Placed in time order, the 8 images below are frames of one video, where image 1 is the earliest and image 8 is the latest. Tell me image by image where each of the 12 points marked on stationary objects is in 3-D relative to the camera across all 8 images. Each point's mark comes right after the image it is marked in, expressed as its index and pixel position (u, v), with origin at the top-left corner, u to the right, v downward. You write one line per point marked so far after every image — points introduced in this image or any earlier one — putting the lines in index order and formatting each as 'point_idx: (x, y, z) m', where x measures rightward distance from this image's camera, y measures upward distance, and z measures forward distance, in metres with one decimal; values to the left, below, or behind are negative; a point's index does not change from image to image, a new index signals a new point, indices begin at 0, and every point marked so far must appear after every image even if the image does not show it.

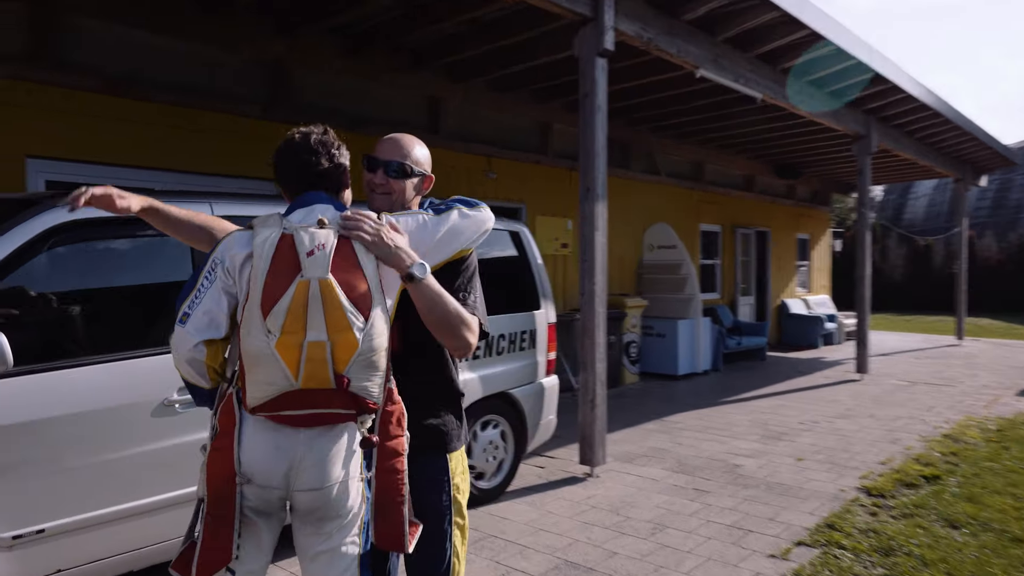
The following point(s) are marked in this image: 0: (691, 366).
0: (+2.0, -0.9, +9.3) m
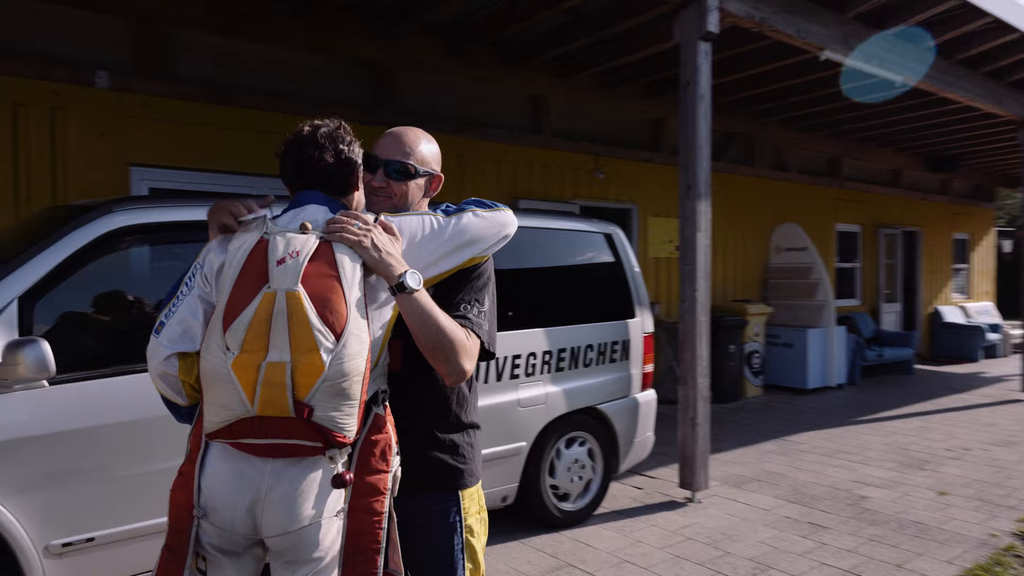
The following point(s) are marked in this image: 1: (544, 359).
0: (+3.2, -1.0, +8.4) m
1: (+0.2, -0.4, +4.7) m
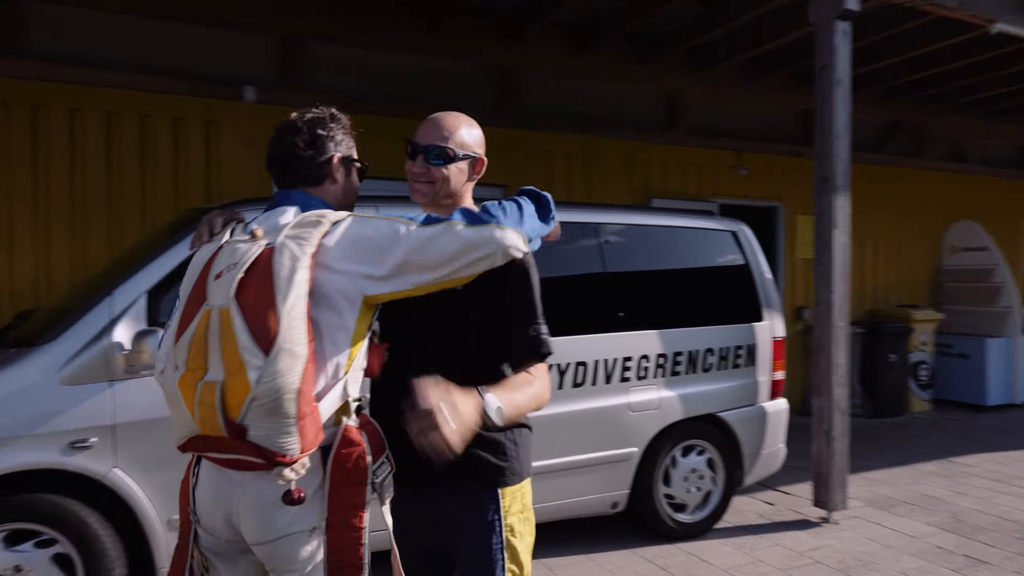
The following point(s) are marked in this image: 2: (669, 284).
0: (+4.6, -1.0, +7.5) m
1: (+0.8, -0.4, +4.5) m
2: (+0.9, 0.0, +4.6) m
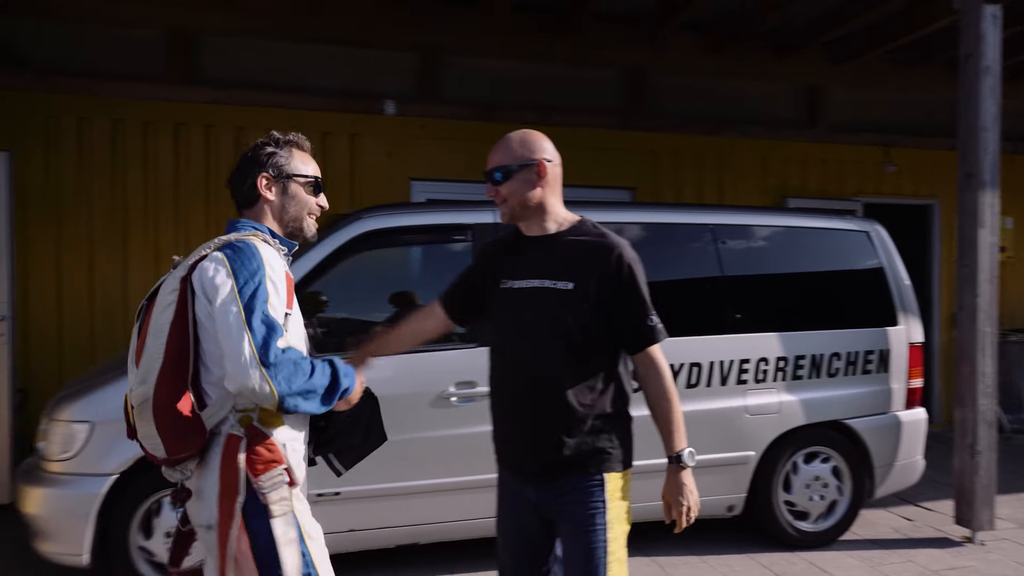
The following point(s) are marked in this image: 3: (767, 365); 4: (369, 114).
0: (+5.8, -1.0, +6.6) m
1: (+1.4, -0.4, +4.4) m
2: (+1.6, 0.0, +4.5) m
3: (+1.4, -0.4, +4.4) m
4: (-1.0, +1.2, +5.7) m
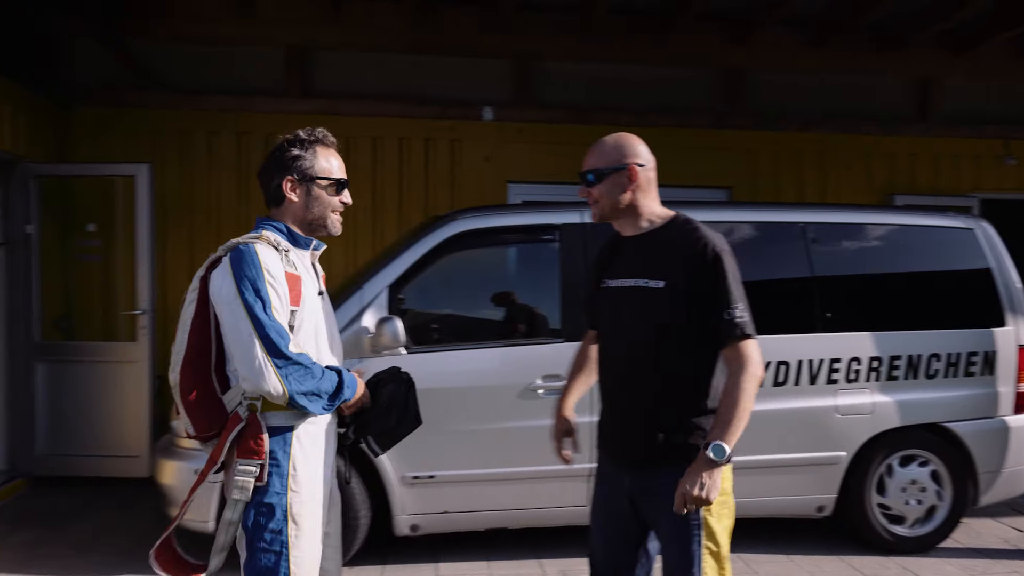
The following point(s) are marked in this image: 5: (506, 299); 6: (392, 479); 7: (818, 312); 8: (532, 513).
0: (+6.5, -1.1, +5.8) m
1: (+1.9, -0.4, +4.3) m
2: (+2.1, 0.0, +4.4) m
3: (+1.9, -0.4, +4.3) m
4: (-0.3, +1.2, +6.0) m
5: (0.0, -0.1, +4.2) m
6: (-0.6, -0.9, +4.0) m
7: (+1.6, -0.1, +4.3) m
8: (+0.1, -1.1, +4.1) m
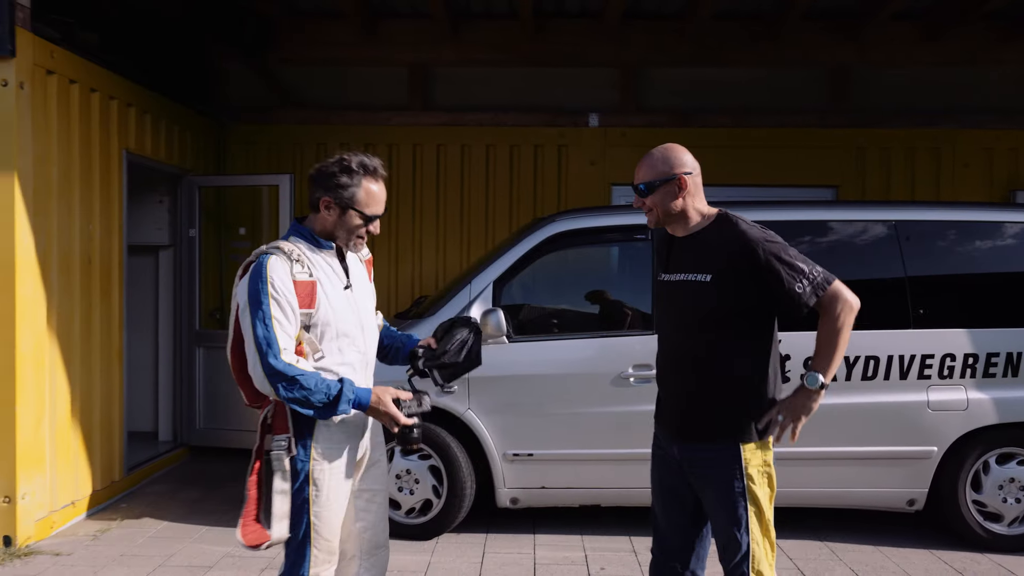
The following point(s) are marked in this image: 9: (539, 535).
0: (+7.2, -1.1, +5.1) m
1: (+2.4, -0.4, +4.4) m
2: (+2.6, 0.0, +4.4) m
3: (+2.4, -0.4, +4.4) m
4: (+0.5, +1.3, +6.4) m
5: (+0.5, 0.0, +4.5) m
6: (-0.1, -0.9, +4.4) m
7: (+2.2, -0.1, +4.4) m
8: (+0.6, -1.1, +4.4) m
9: (+0.2, -1.4, +4.5) m
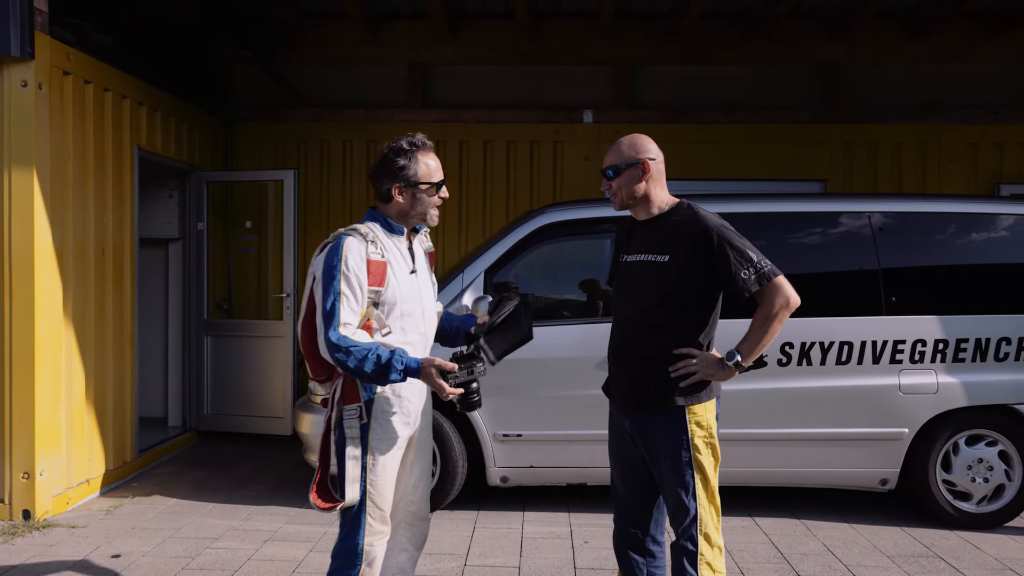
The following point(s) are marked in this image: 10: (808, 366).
0: (+7.1, -1.0, +5.3) m
1: (+2.4, -0.3, +4.5) m
2: (+2.5, +0.1, +4.6) m
3: (+2.3, -0.3, +4.5) m
4: (+0.5, +1.3, +6.6) m
5: (+0.5, 0.0, +4.7) m
6: (-0.1, -0.8, +4.6) m
7: (+2.1, 0.0, +4.6) m
8: (+0.5, -1.0, +4.6) m
9: (+0.1, -1.3, +4.7) m
10: (+1.7, -0.4, +4.5) m
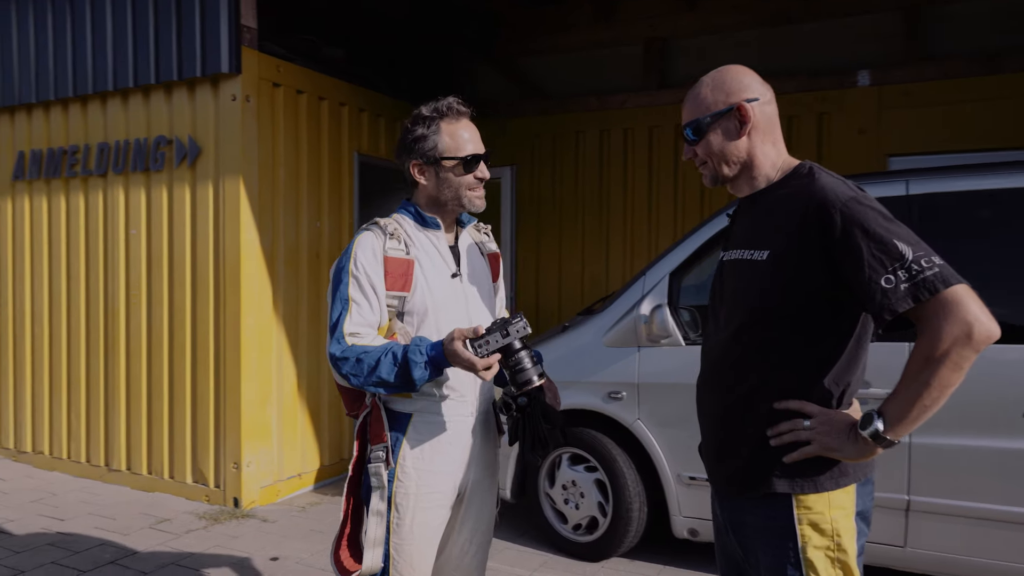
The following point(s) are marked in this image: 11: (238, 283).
0: (+7.6, -1.1, +1.2) m
1: (+3.0, -0.4, +2.6) m
2: (+3.2, 0.0, +2.6) m
3: (+2.9, -0.4, +2.7) m
4: (+2.1, +1.3, +5.3) m
5: (+1.3, 0.0, +3.6) m
6: (+0.7, -0.9, +3.8) m
7: (+2.8, -0.1, +2.8) m
8: (+1.4, -1.1, +3.5) m
9: (+1.0, -1.3, +3.7) m
10: (+2.3, -0.5, +2.9) m
11: (-1.6, 0.0, +4.7) m
